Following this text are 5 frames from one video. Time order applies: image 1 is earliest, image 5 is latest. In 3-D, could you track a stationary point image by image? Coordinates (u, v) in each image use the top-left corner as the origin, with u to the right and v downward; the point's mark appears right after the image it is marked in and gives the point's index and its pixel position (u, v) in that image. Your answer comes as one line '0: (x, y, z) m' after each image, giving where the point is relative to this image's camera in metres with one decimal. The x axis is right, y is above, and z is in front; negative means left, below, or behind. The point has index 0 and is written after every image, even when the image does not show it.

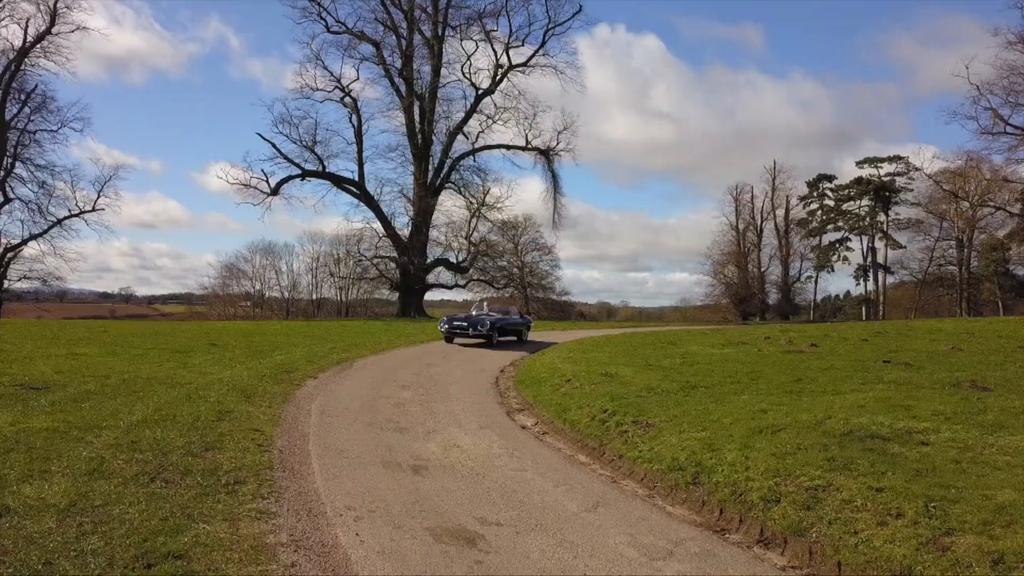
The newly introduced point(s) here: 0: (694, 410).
0: (+1.6, -1.1, +7.7) m
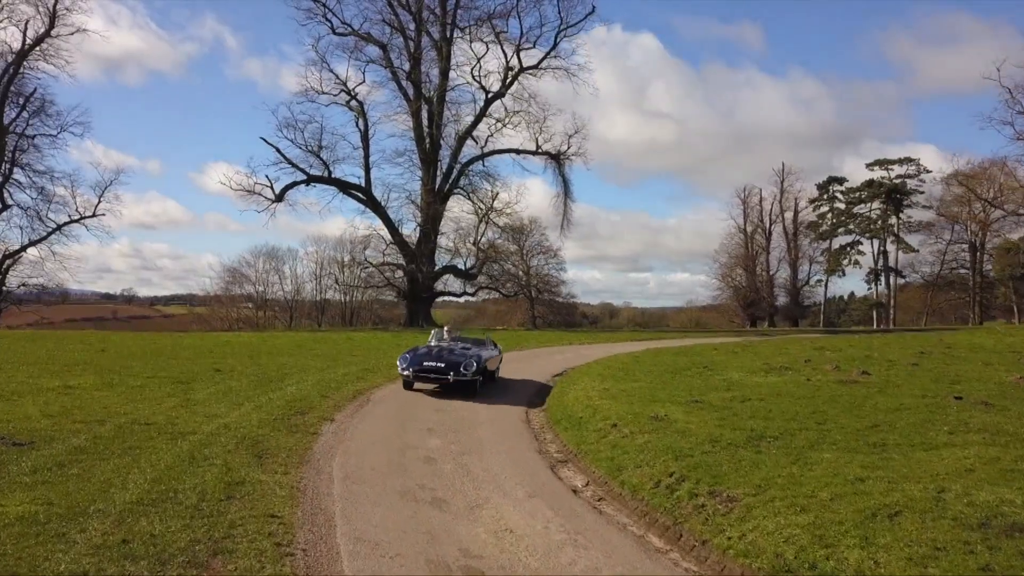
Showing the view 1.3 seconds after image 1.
0: (+2.0, -1.4, +6.6) m
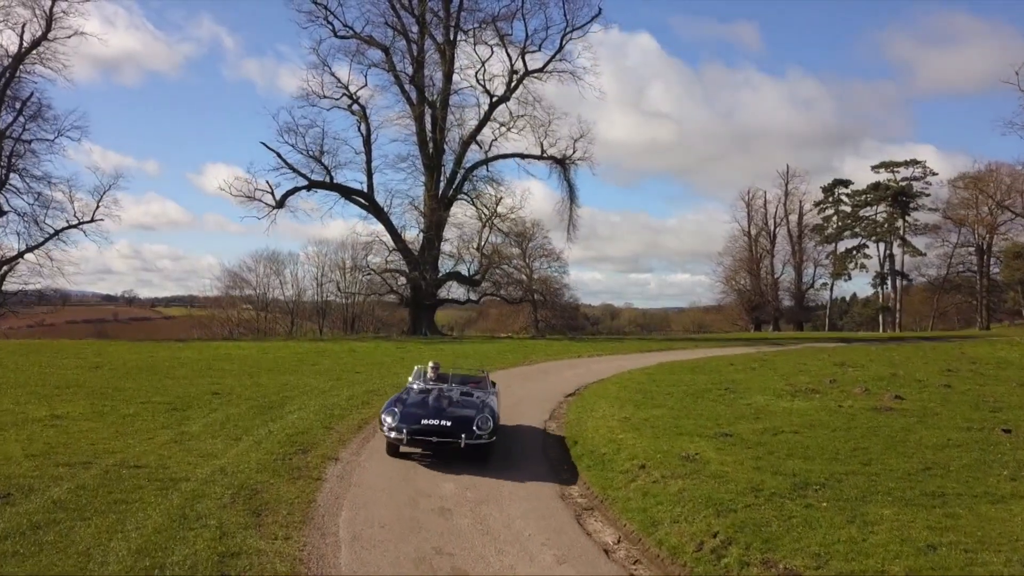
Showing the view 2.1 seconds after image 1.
0: (+2.2, -1.7, +5.9) m
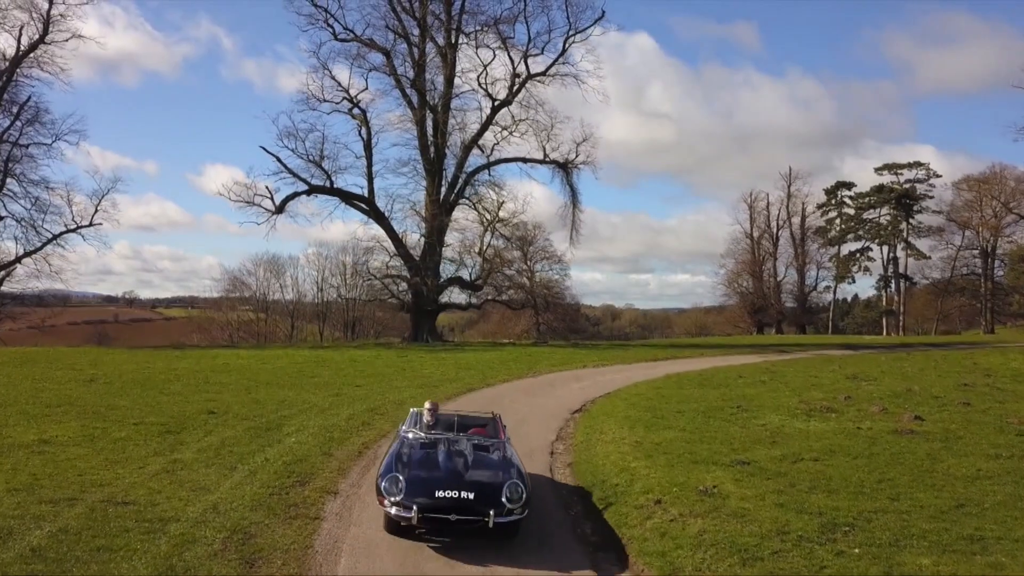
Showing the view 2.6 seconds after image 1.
0: (+2.2, -1.9, +5.5) m
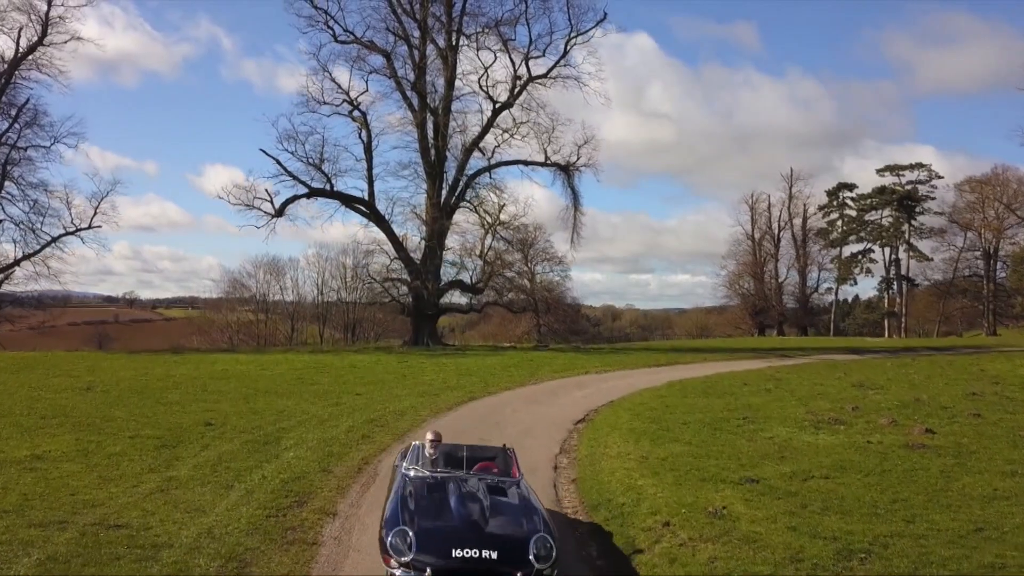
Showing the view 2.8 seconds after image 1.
0: (+2.3, -2.1, +5.2) m
